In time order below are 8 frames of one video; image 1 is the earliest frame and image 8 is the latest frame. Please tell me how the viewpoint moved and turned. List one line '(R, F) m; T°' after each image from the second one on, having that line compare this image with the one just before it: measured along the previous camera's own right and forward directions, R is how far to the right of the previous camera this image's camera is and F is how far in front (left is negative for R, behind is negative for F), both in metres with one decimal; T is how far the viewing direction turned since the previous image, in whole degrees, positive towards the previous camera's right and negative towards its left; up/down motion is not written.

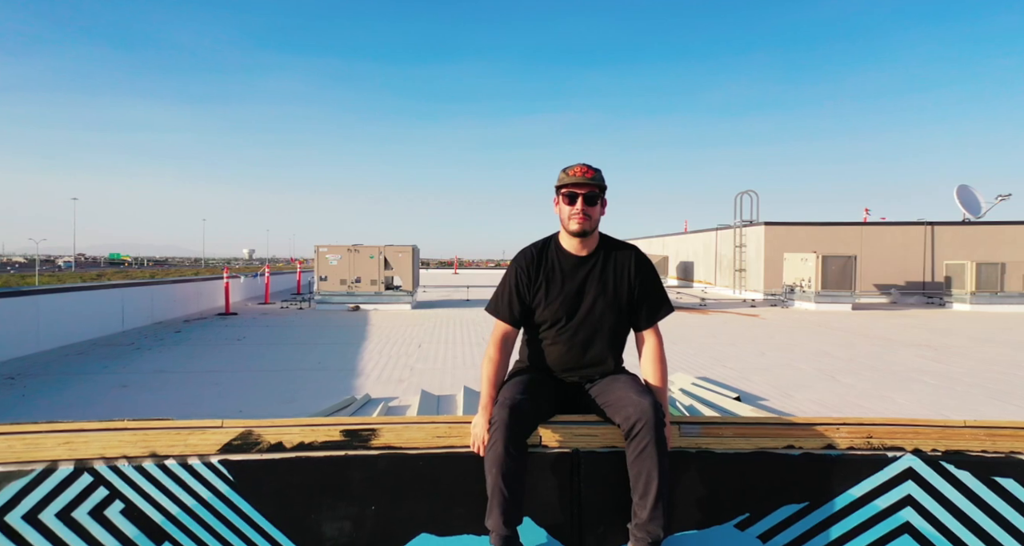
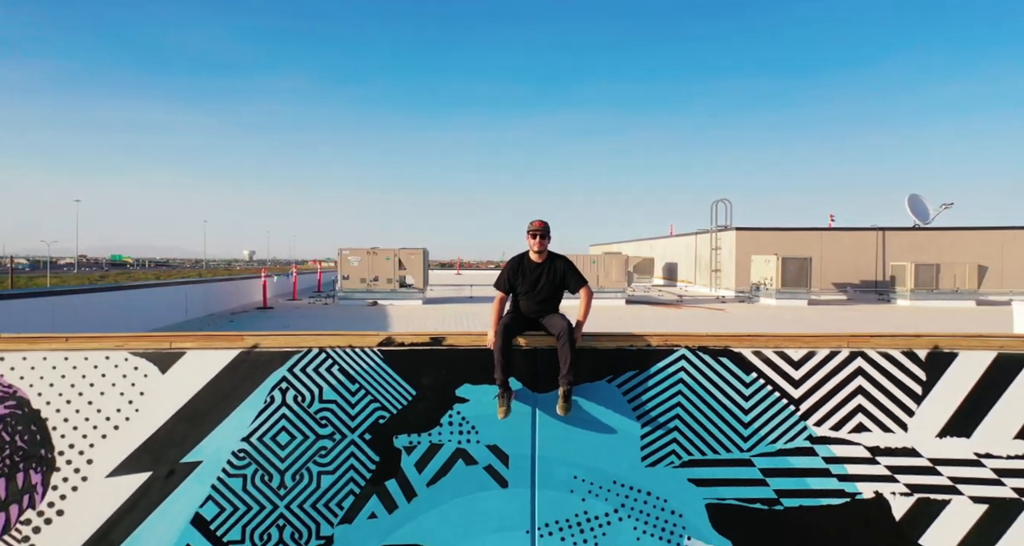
(0.0, -1.7) m; 0°
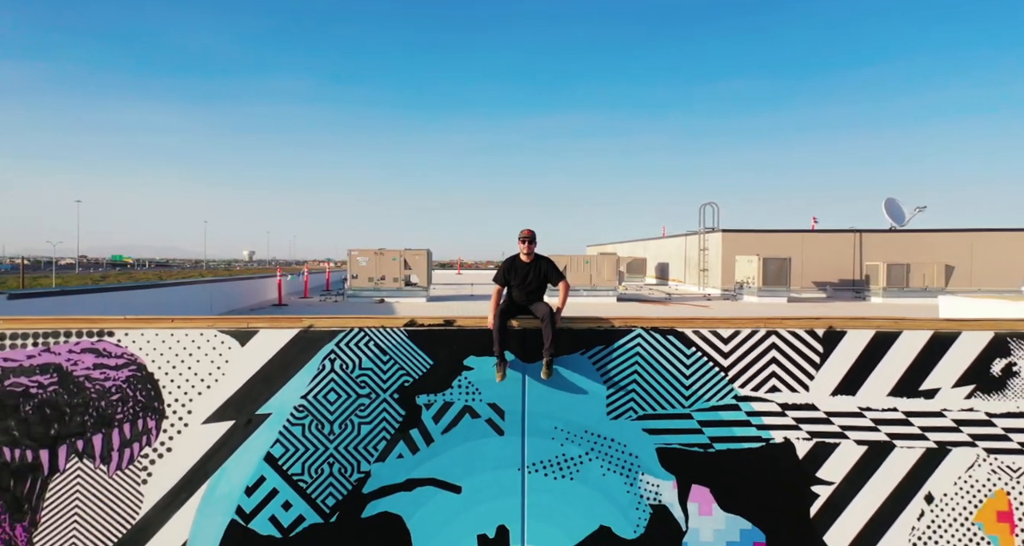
(0.0, -0.9) m; 0°
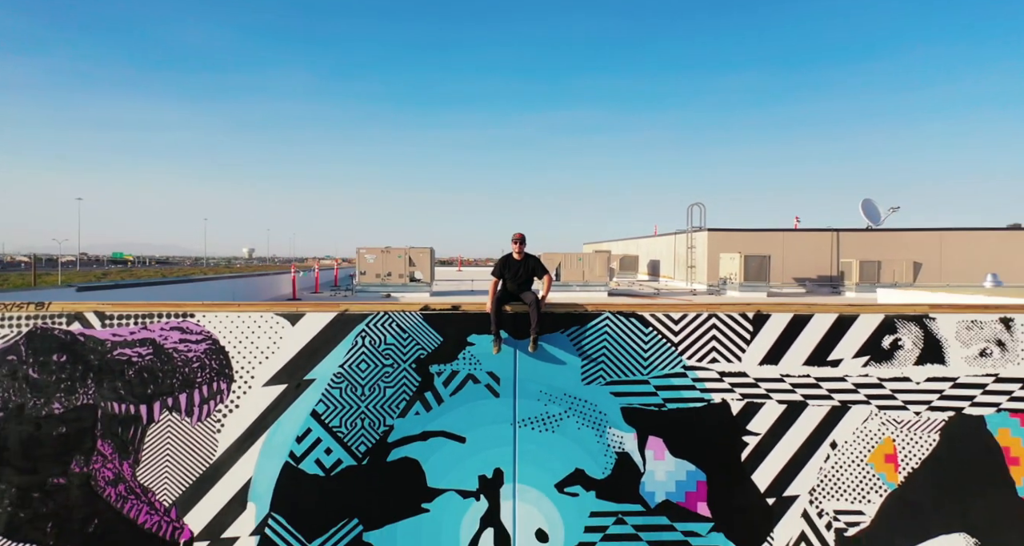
(+0.1, -1.0) m; 0°
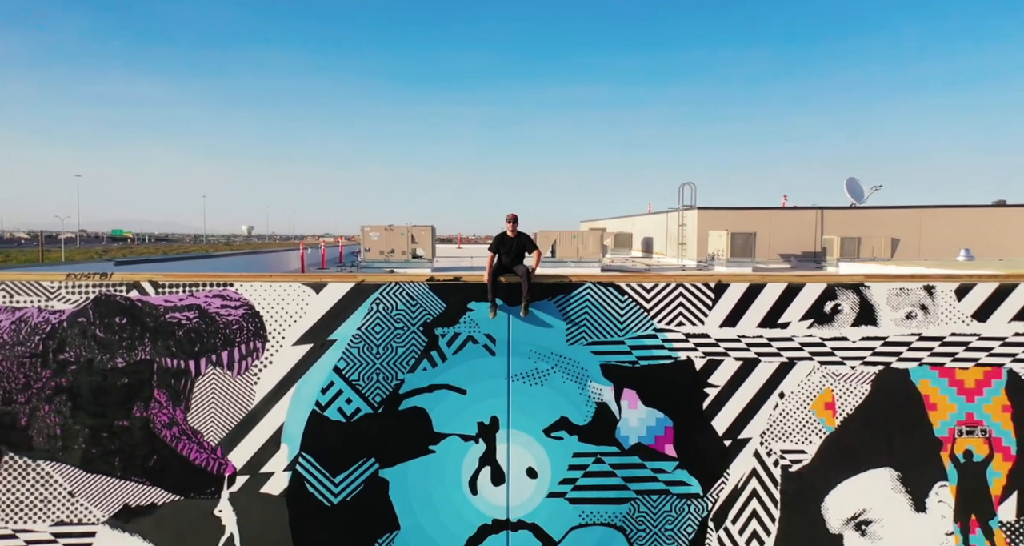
(+0.1, -0.7) m; 0°
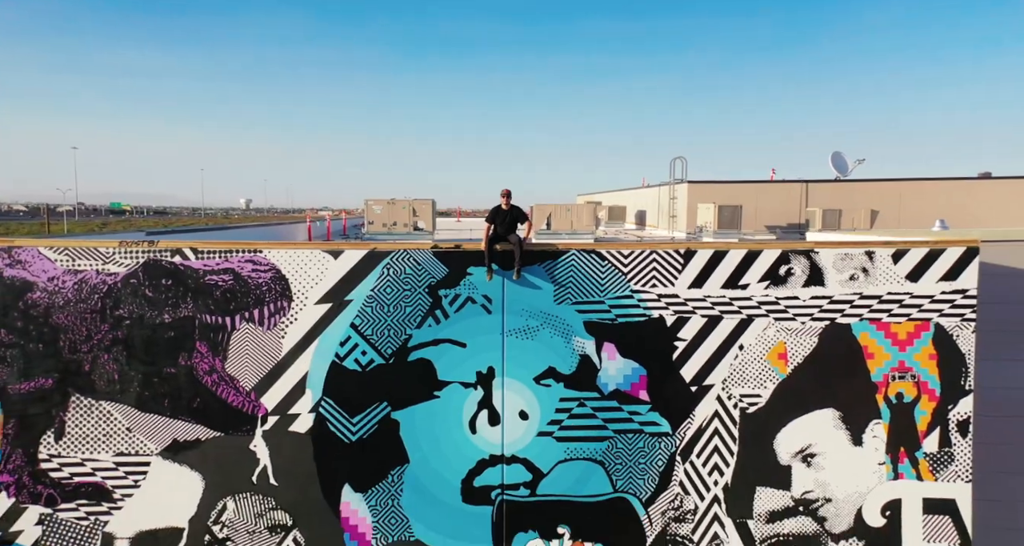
(+0.1, -0.8) m; 0°
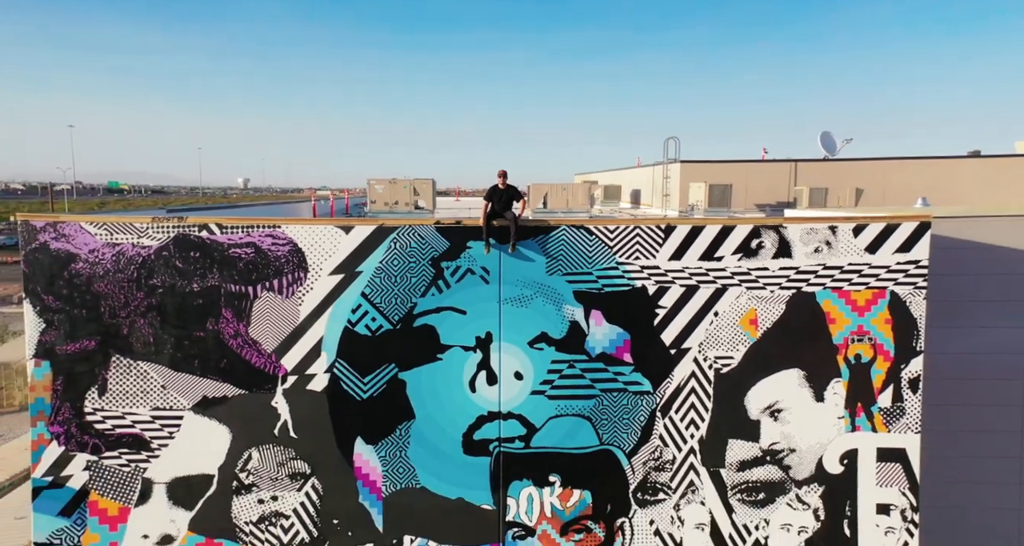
(0.0, -0.6) m; 0°
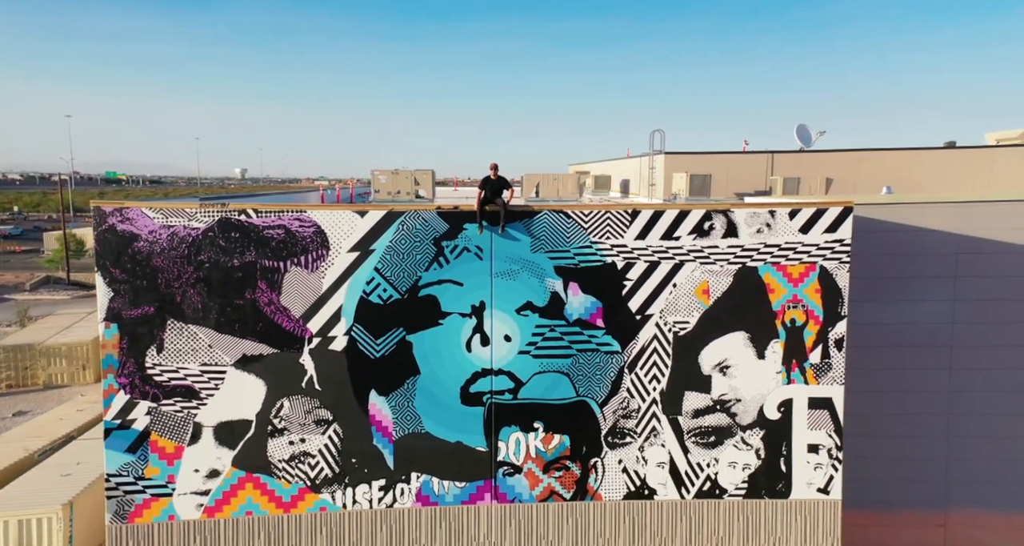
(+0.2, -1.3) m; 0°
